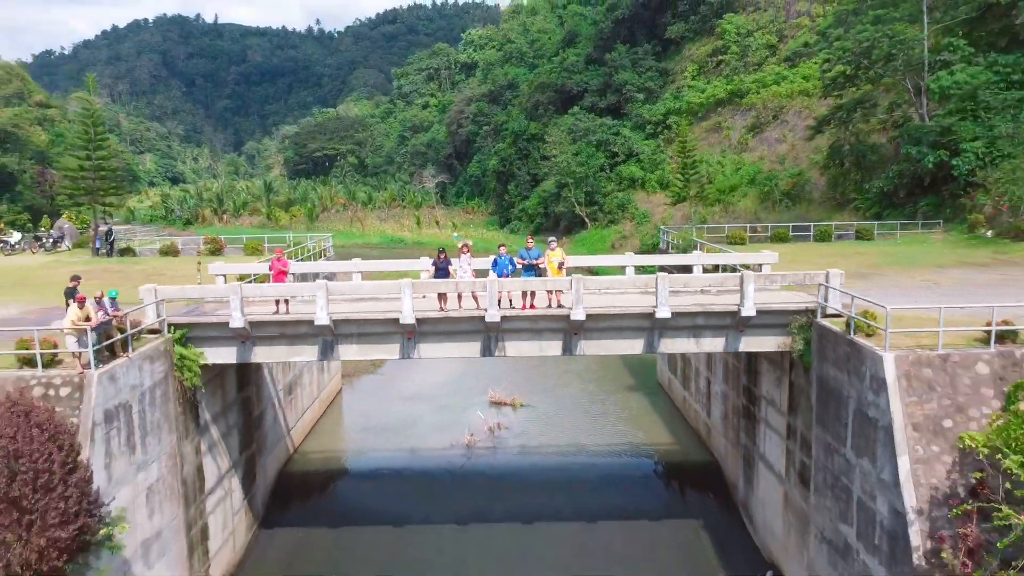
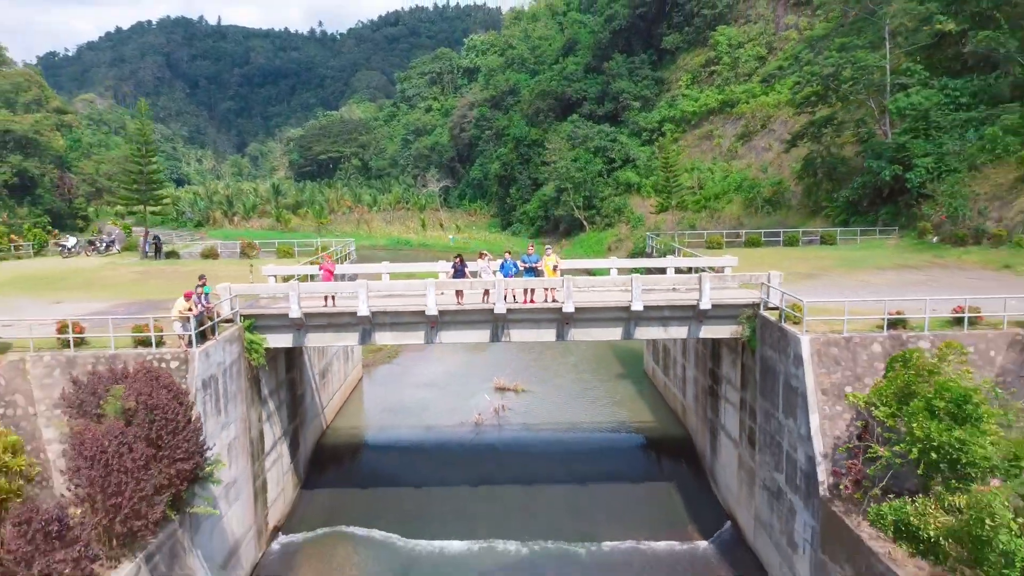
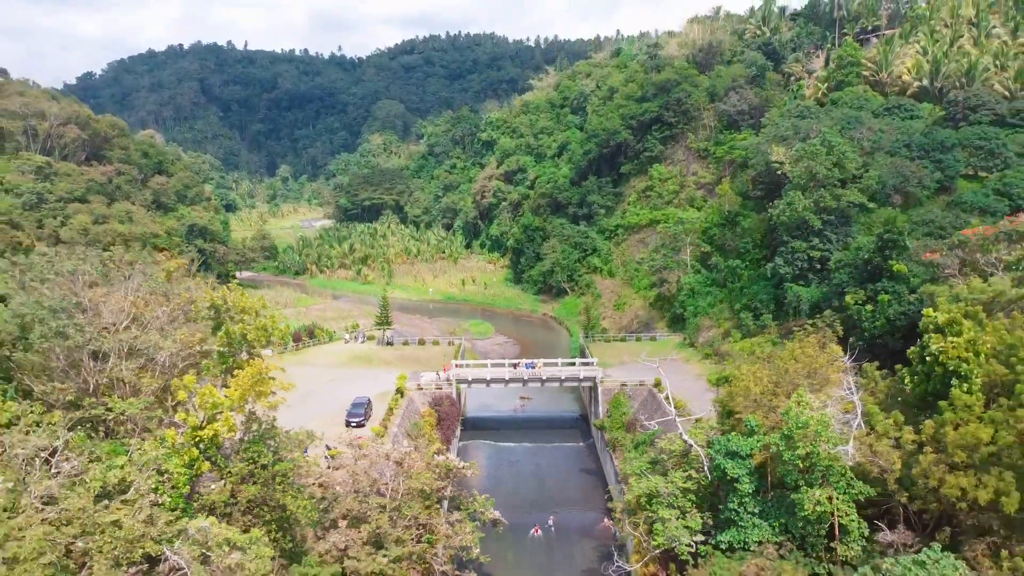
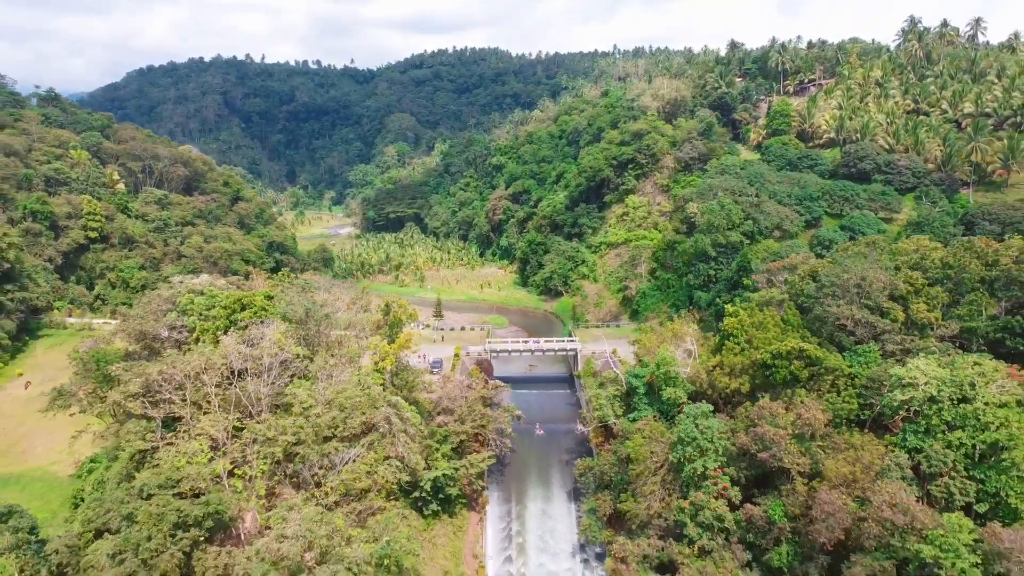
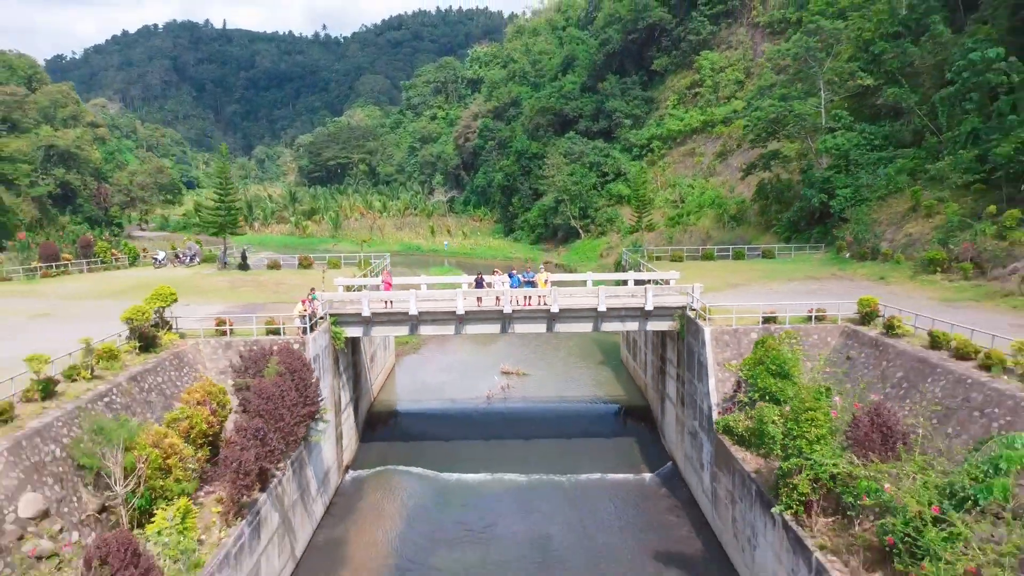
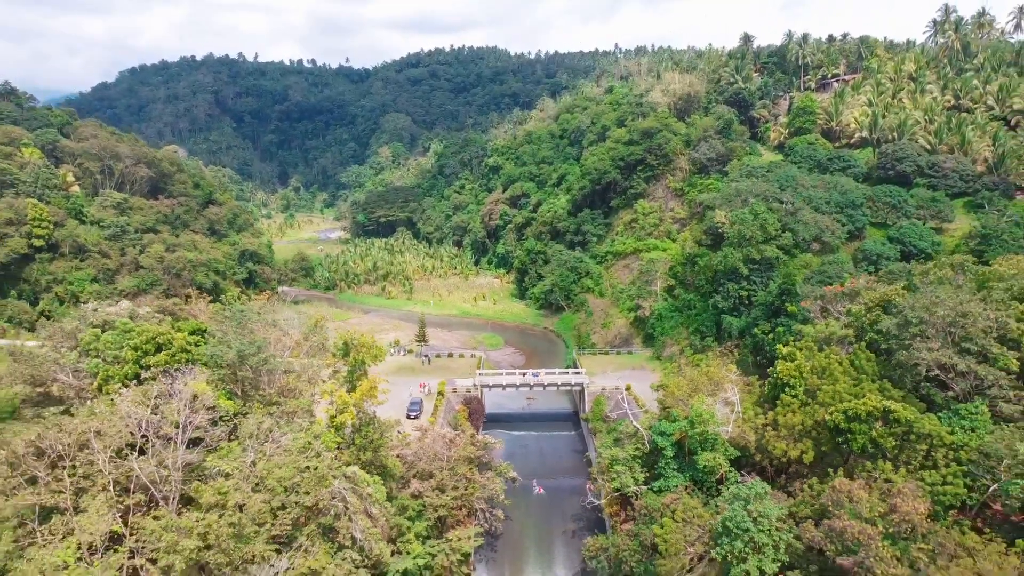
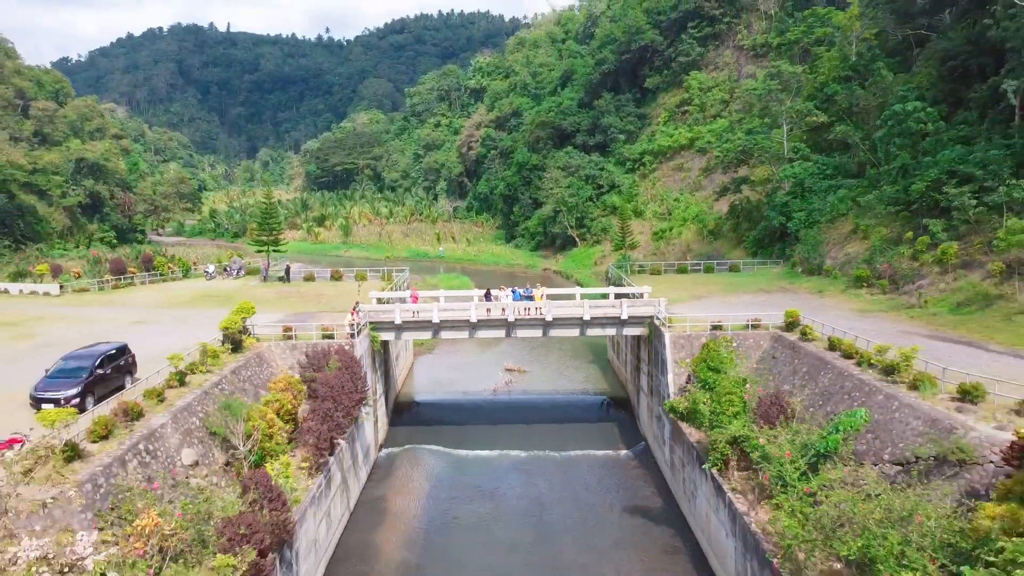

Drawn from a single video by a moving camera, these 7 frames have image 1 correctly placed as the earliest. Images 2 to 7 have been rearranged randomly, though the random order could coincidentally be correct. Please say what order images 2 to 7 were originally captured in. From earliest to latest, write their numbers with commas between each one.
2, 5, 7, 3, 6, 4
